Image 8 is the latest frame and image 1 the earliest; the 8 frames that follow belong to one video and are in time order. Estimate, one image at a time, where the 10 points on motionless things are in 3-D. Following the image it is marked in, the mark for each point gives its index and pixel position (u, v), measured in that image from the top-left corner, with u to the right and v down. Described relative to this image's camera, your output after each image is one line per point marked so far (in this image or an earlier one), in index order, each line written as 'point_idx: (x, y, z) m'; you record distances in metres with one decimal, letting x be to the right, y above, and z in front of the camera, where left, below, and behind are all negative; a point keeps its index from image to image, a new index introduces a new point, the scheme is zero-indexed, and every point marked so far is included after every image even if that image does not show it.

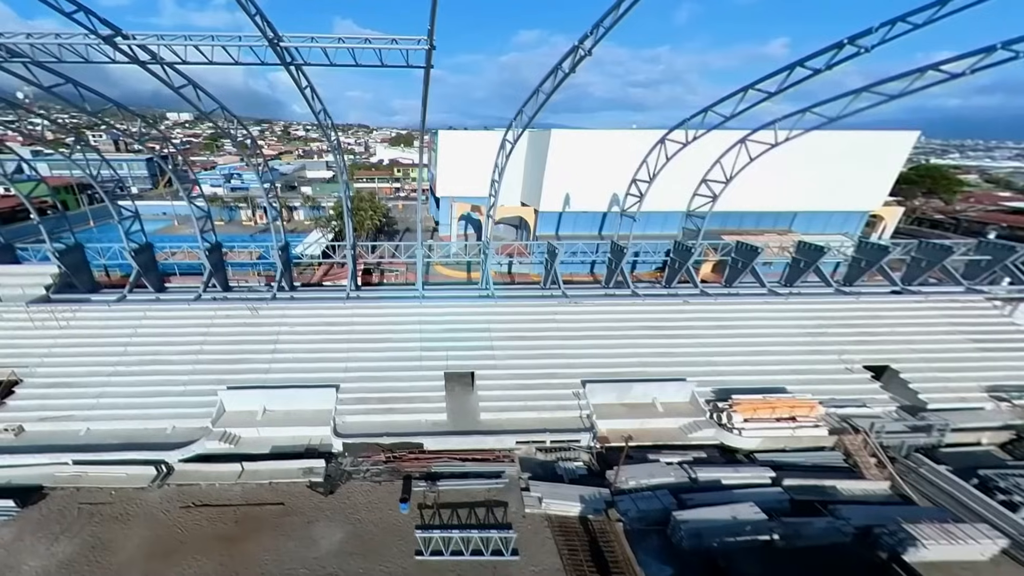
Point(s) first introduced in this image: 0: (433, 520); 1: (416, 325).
0: (-1.9, -5.7, +10.3) m
1: (-3.5, -1.4, +15.3) m
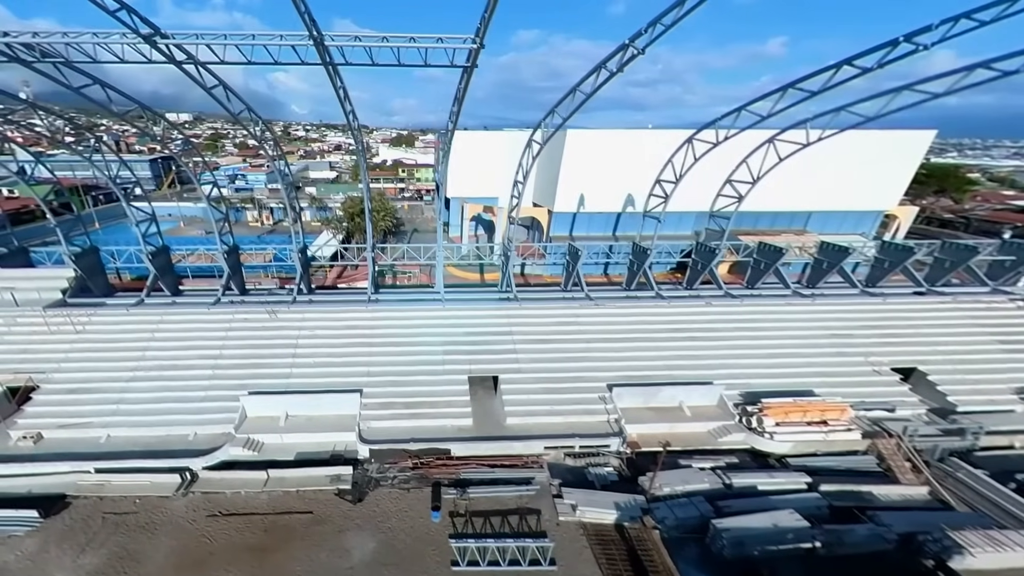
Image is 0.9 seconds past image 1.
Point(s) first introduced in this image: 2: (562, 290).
0: (-1.1, -5.8, +10.1) m
1: (-2.7, -1.5, +15.1) m
2: (+2.0, -0.1, +16.7) m
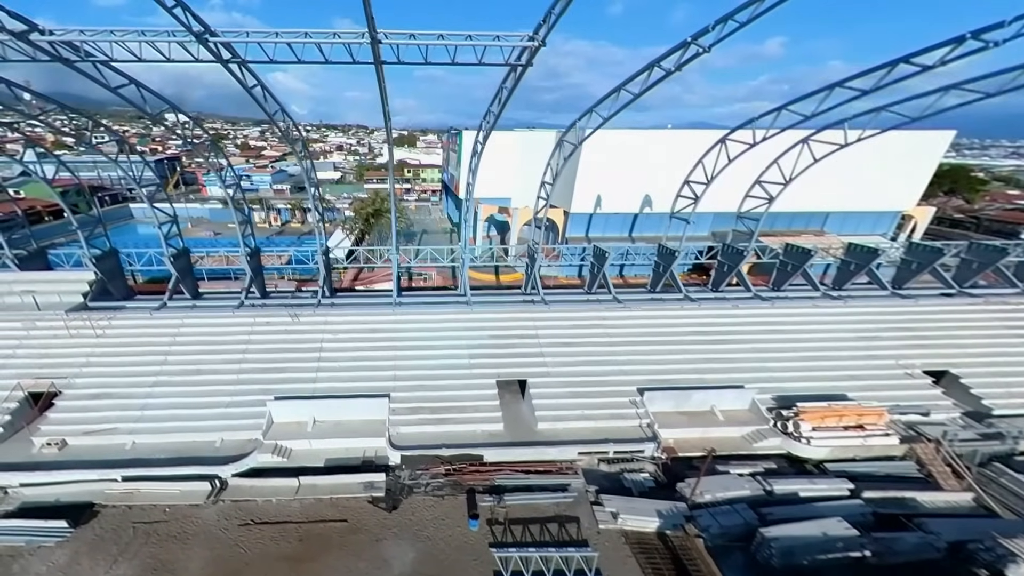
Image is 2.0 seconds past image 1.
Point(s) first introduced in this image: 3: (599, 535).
0: (-0.1, -5.9, +9.9) m
1: (-1.8, -1.5, +14.9) m
2: (+2.9, -0.2, +16.4) m
3: (+2.1, -5.9, +10.0) m
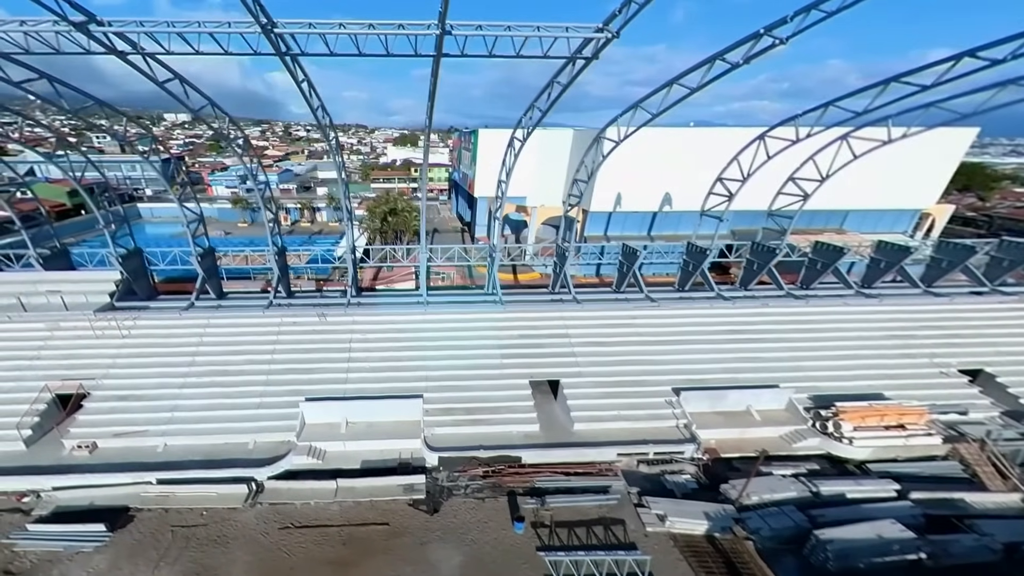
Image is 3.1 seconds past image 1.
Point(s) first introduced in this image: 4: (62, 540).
0: (+0.9, -5.9, +9.7) m
1: (-0.7, -1.5, +14.7) m
2: (+4.0, -0.1, +16.3) m
3: (+3.2, -5.9, +9.8) m
4: (-10.2, -5.7, +9.5) m
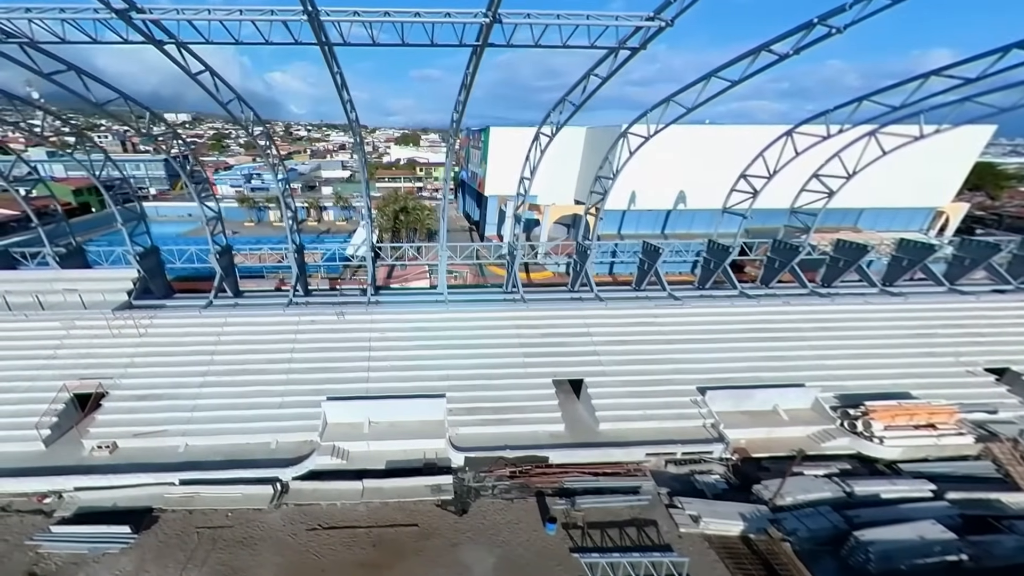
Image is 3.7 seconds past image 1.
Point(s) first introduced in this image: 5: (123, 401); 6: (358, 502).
0: (+1.7, -5.8, +9.5) m
1: (0.0, -1.4, +14.6) m
2: (+4.7, -0.1, +16.1) m
3: (+3.9, -5.8, +9.7) m
4: (-9.5, -5.7, +9.4) m
5: (-11.4, -3.3, +12.3) m
6: (-3.8, -5.3, +10.4) m
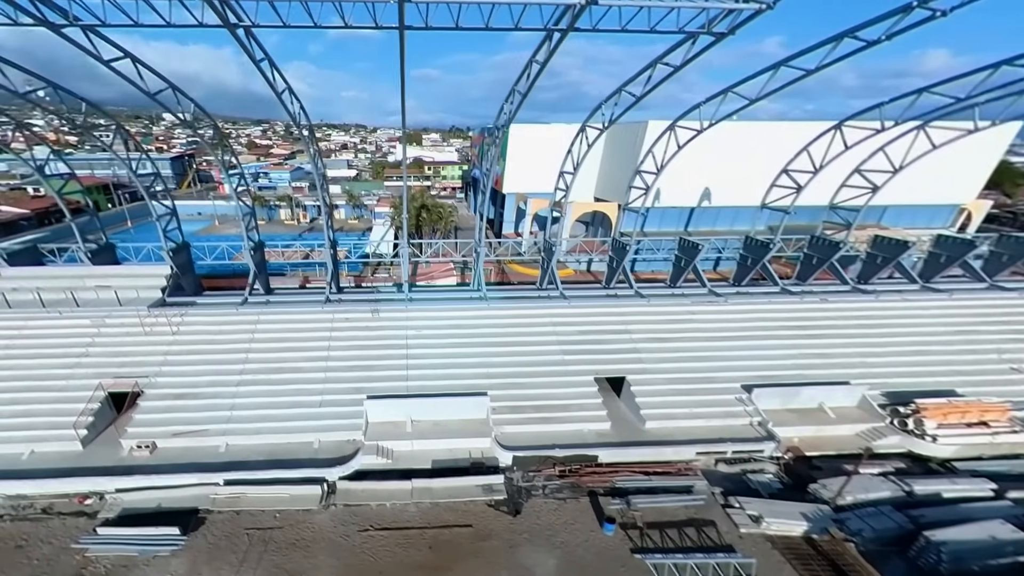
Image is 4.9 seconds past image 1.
0: (+3.0, -5.7, +9.3) m
1: (+1.3, -1.3, +14.3) m
2: (+6.0, 0.0, +15.9) m
3: (+5.2, -5.7, +9.4) m
4: (-8.2, -5.6, +9.1) m
5: (-10.1, -3.2, +12.1) m
6: (-2.5, -5.2, +10.2) m
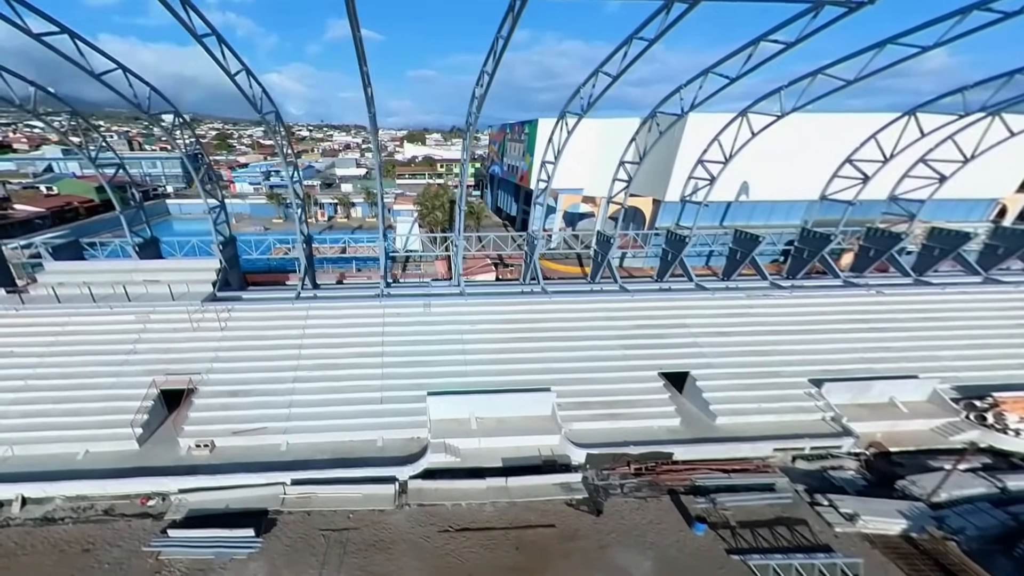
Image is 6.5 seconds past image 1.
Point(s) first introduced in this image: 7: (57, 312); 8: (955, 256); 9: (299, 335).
0: (+4.9, -5.4, +9.0) m
1: (+3.2, -1.1, +14.0) m
2: (+7.9, +0.3, +15.5) m
3: (+7.1, -5.4, +9.1) m
4: (-6.3, -5.4, +8.7) m
5: (-8.3, -3.0, +11.7) m
6: (-0.6, -5.0, +9.8) m
7: (-13.7, -0.7, +12.6) m
8: (+16.2, +1.2, +15.4) m
9: (-6.6, -1.5, +13.1) m
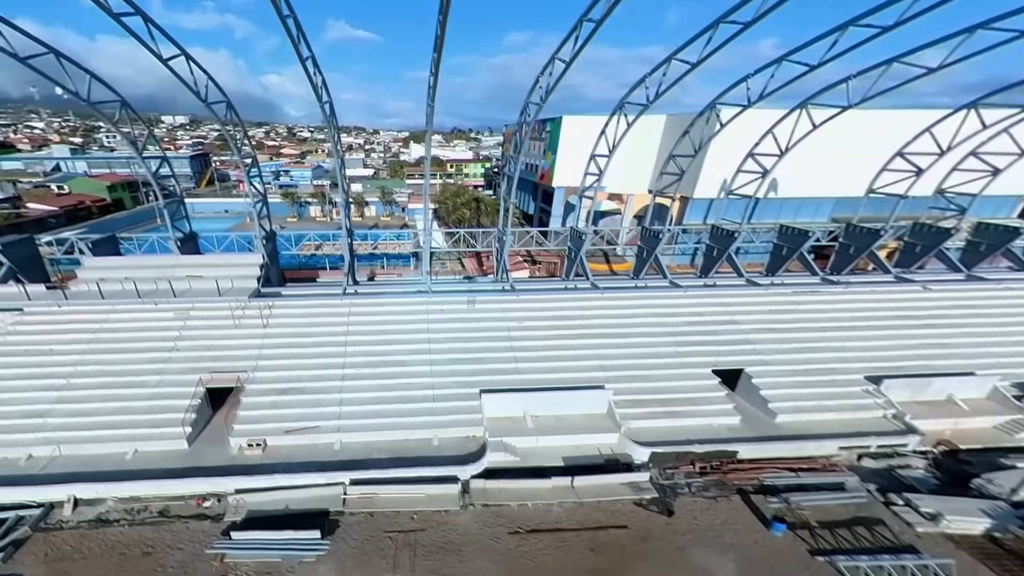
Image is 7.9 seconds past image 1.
0: (+6.4, -5.3, +8.7) m
1: (+4.7, -1.0, +13.7) m
2: (+9.4, +0.4, +15.3) m
3: (+8.6, -5.3, +8.8) m
4: (-4.8, -5.2, +8.4) m
5: (-6.7, -2.9, +11.4) m
6: (+0.9, -4.9, +9.5) m
7: (-12.2, -0.6, +12.3) m
8: (+17.8, +1.3, +15.2) m
9: (-5.1, -1.3, +12.8) m
